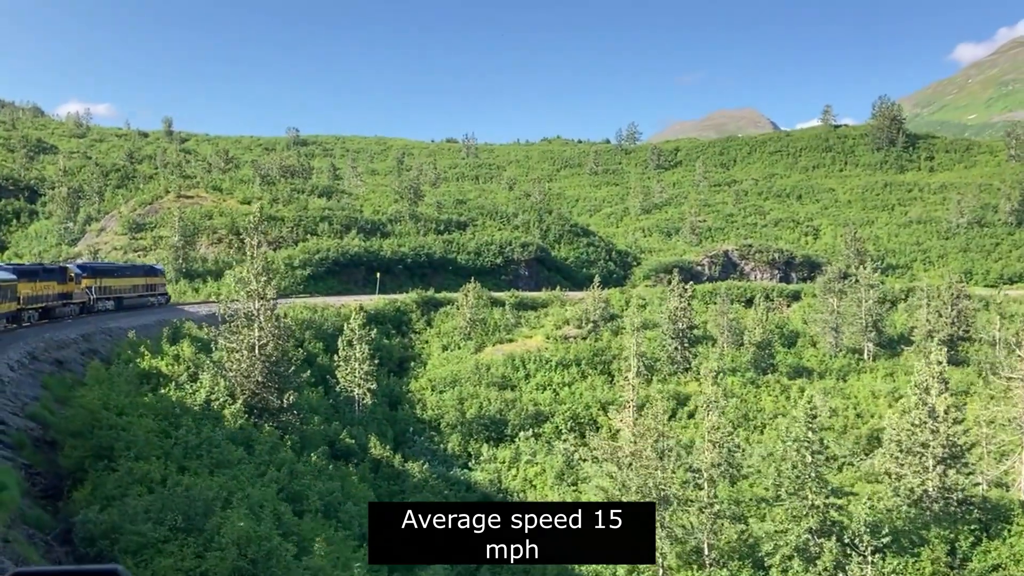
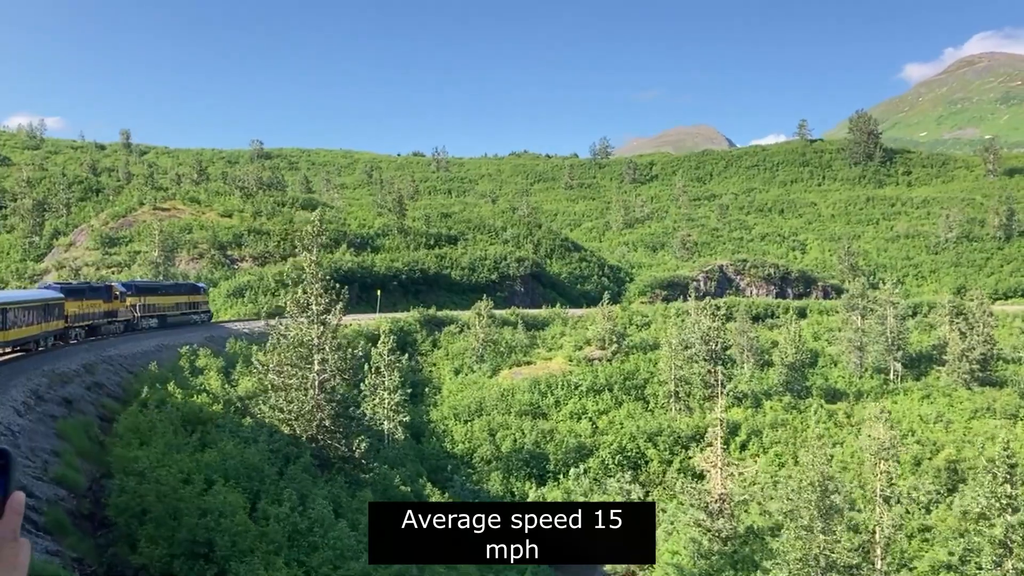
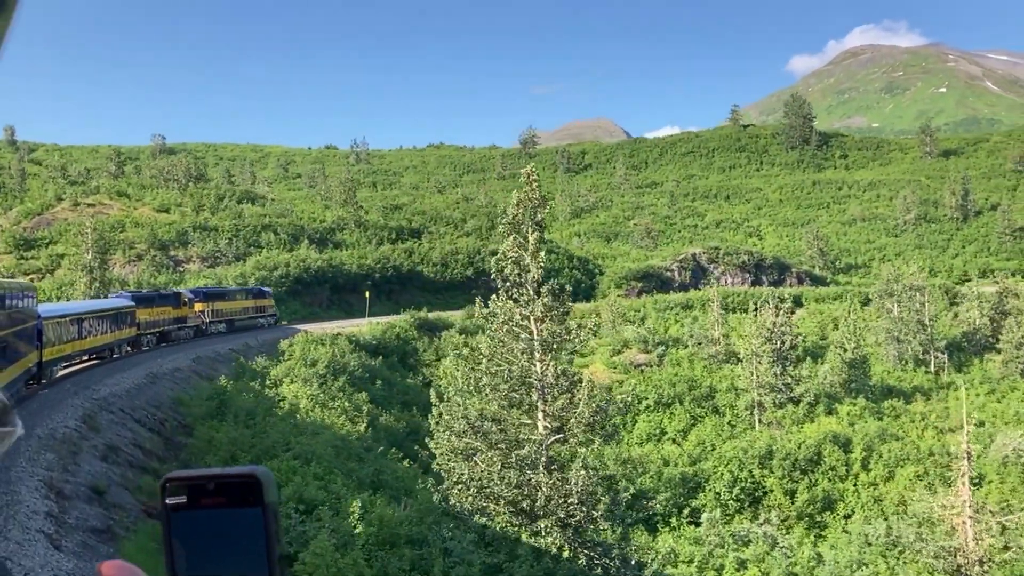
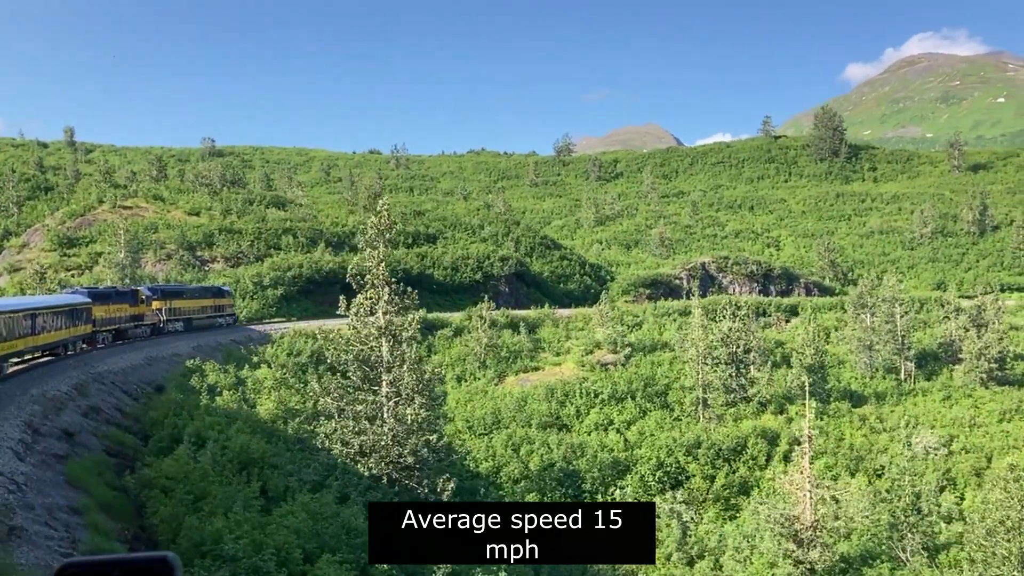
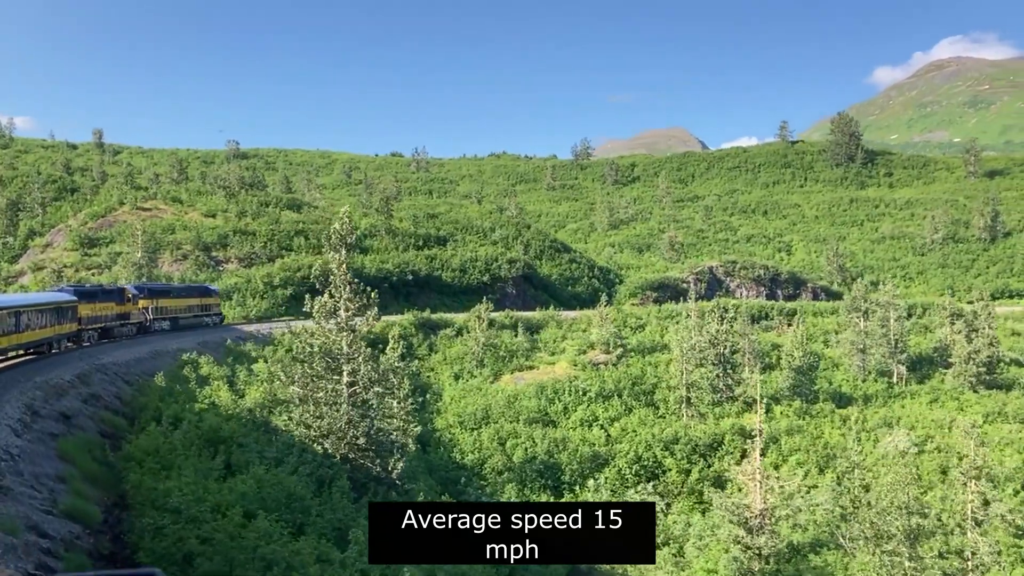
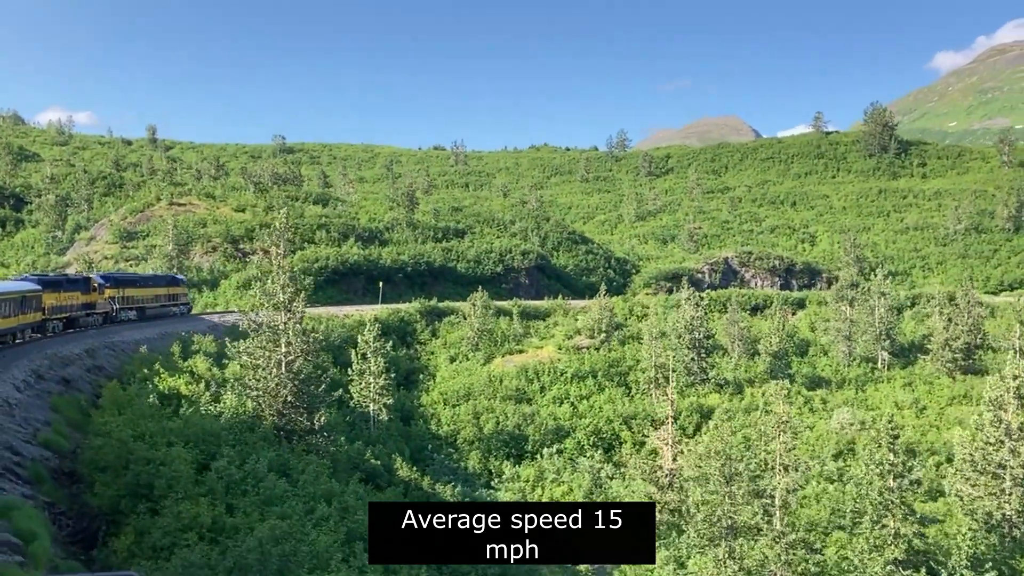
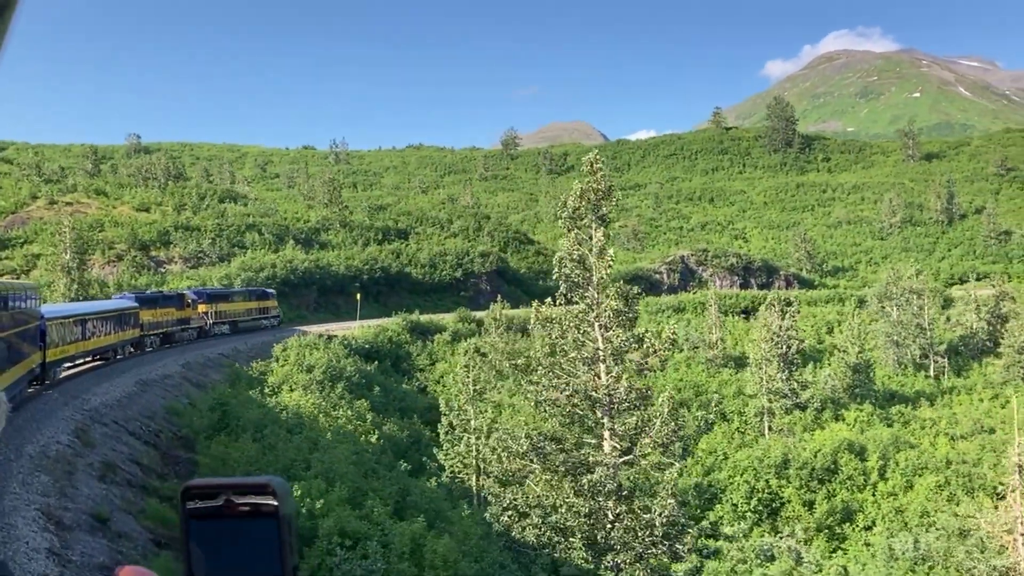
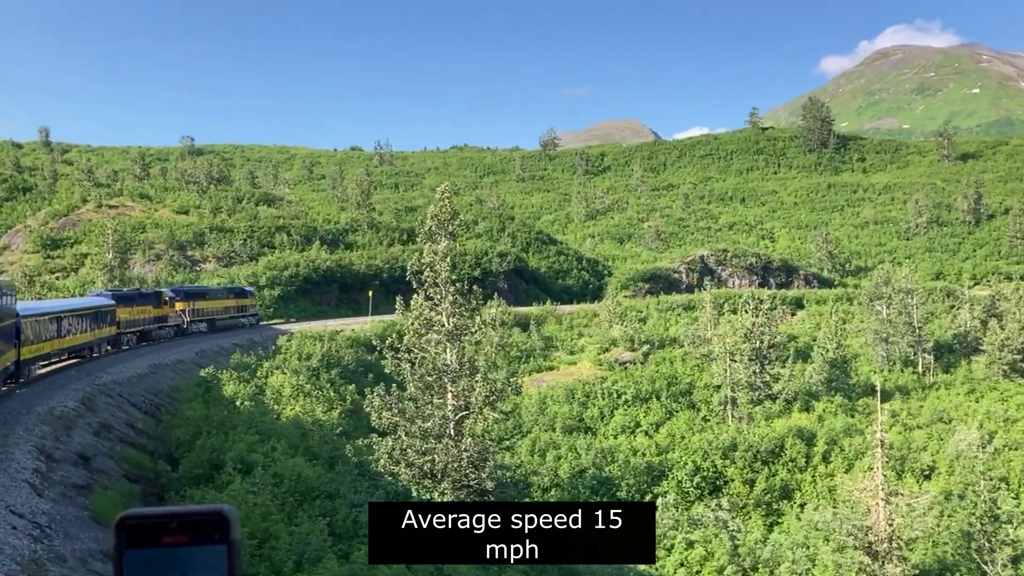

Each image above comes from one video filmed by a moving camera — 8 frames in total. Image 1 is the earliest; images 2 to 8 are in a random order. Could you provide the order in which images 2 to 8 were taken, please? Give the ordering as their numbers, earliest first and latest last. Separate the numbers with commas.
6, 2, 5, 4, 8, 3, 7
